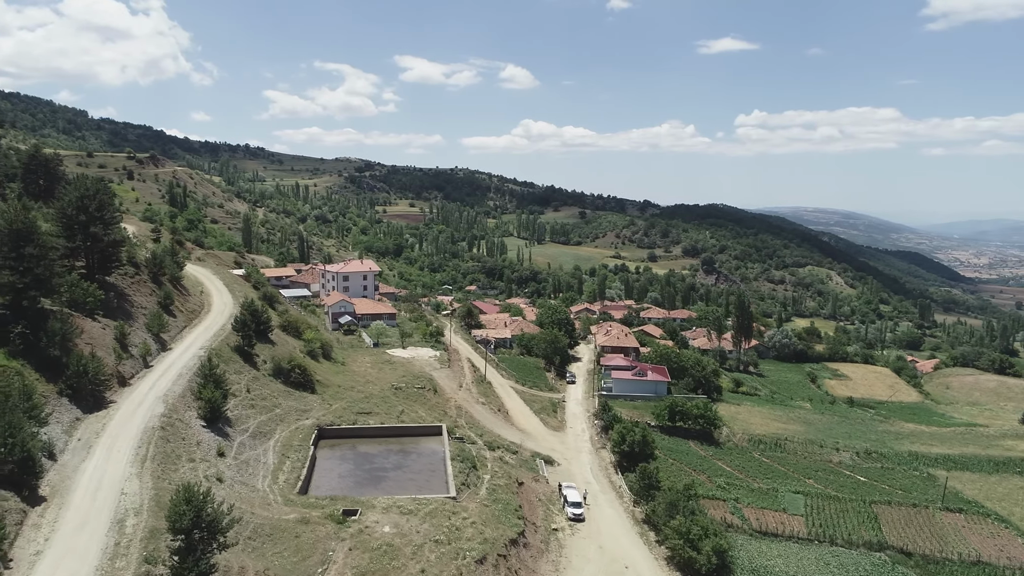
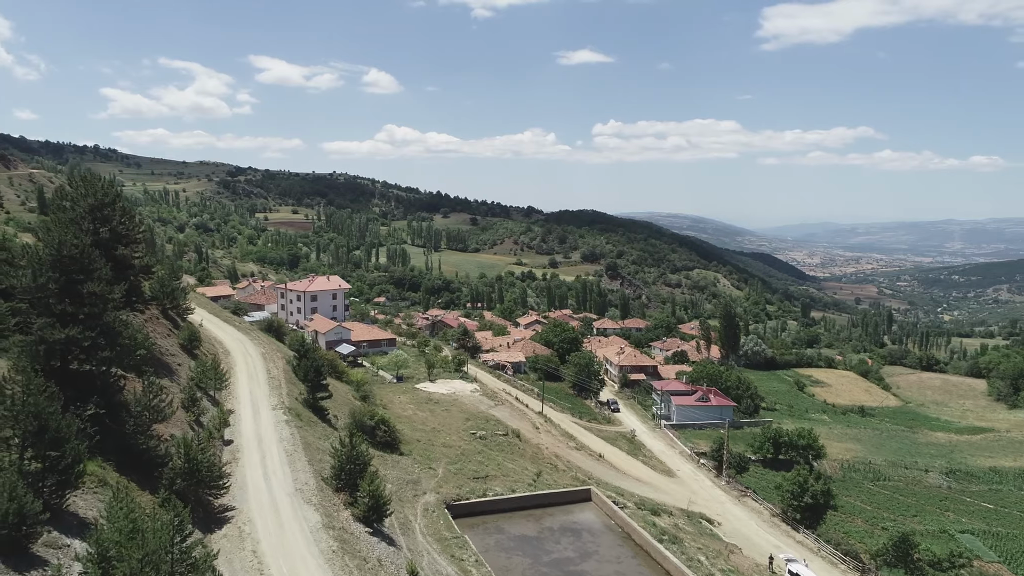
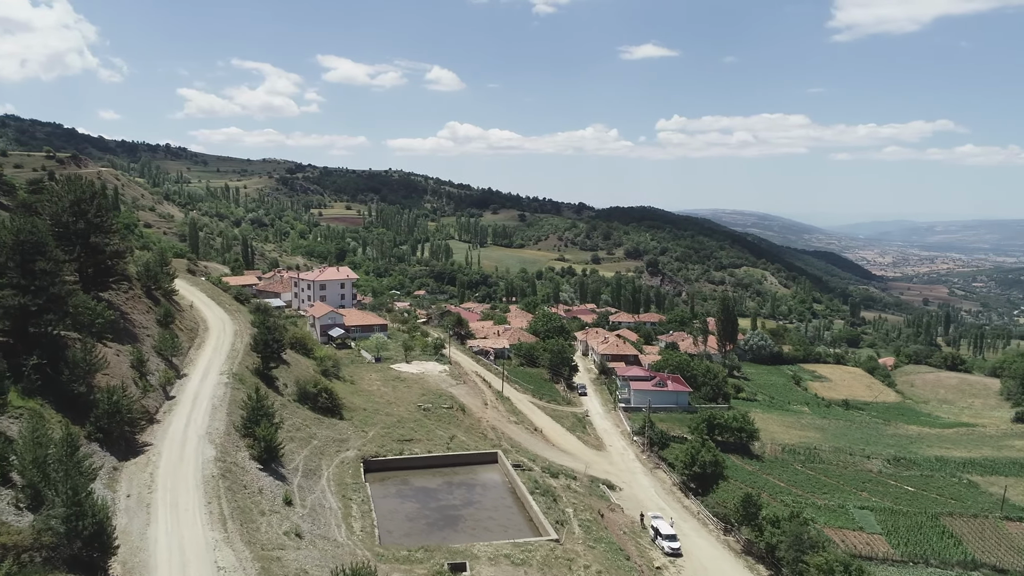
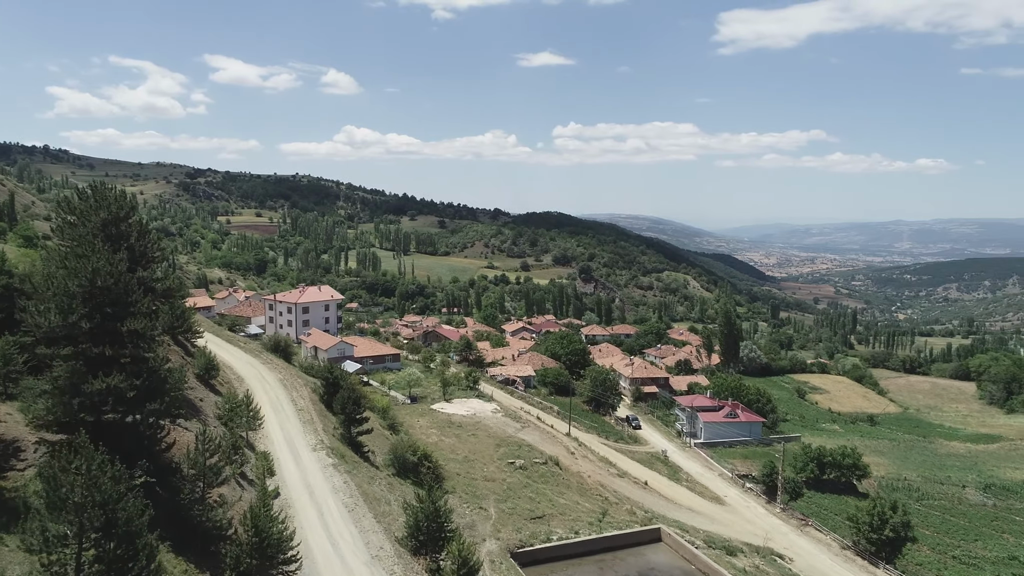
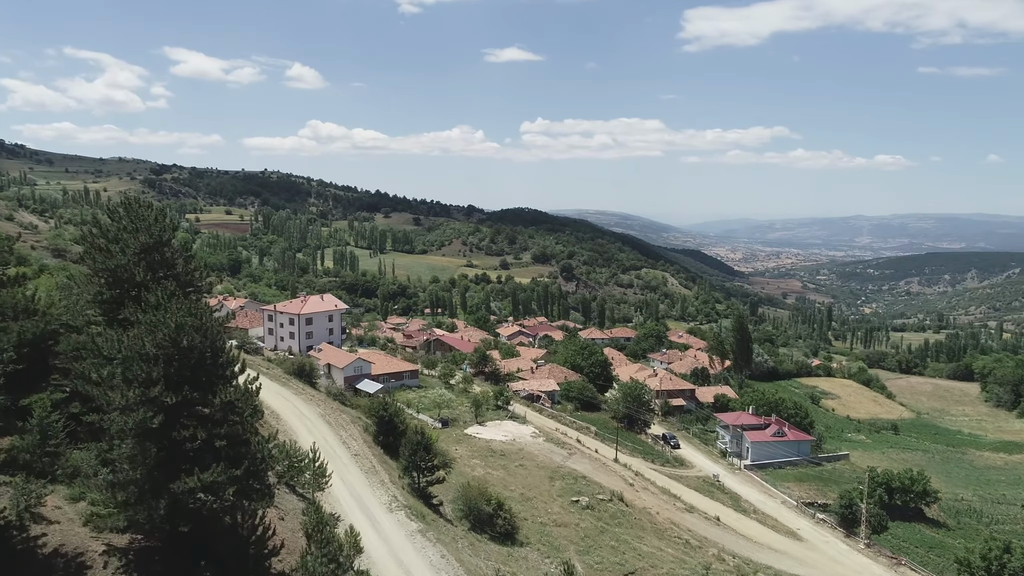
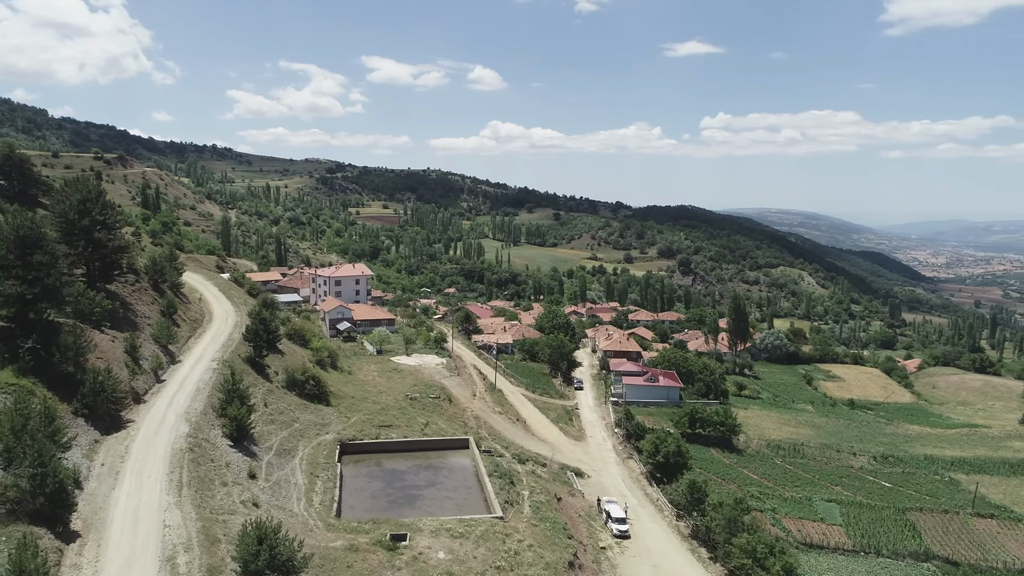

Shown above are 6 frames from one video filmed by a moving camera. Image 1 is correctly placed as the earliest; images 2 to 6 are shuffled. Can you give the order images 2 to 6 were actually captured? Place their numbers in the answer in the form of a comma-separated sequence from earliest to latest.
6, 3, 2, 4, 5
